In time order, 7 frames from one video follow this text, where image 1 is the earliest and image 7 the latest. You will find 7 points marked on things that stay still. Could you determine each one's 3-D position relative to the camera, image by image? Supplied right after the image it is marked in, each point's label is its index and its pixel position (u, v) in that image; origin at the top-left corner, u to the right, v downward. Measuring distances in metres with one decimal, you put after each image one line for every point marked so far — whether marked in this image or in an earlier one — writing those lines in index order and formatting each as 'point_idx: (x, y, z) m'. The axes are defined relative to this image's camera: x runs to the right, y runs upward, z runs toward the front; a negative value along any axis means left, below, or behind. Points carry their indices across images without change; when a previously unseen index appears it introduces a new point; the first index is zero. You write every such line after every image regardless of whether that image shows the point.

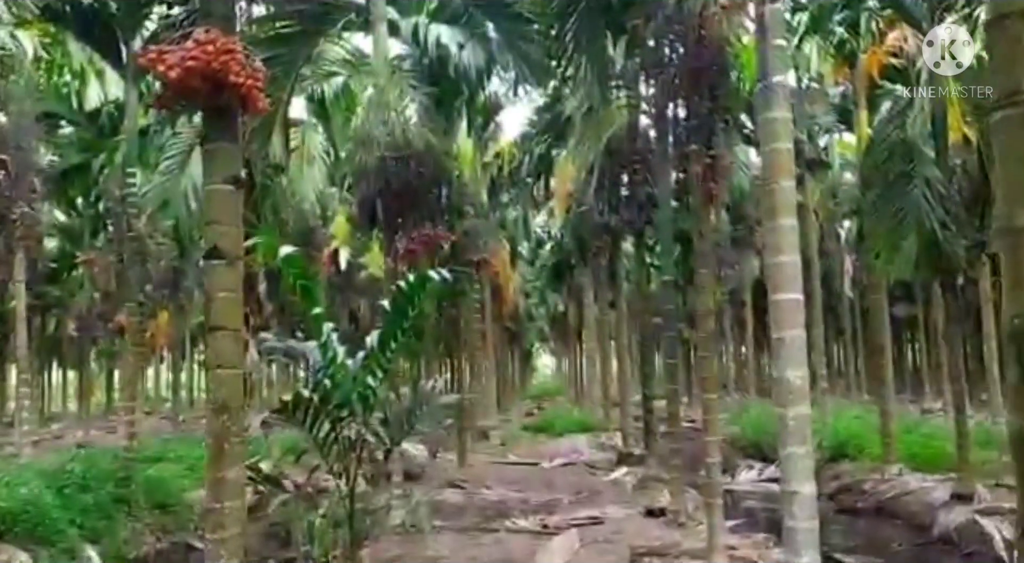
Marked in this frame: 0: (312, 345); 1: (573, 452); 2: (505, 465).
0: (-1.6, -0.5, +6.6) m
1: (+1.1, -3.2, +15.6) m
2: (-0.1, -3.1, +14.2) m
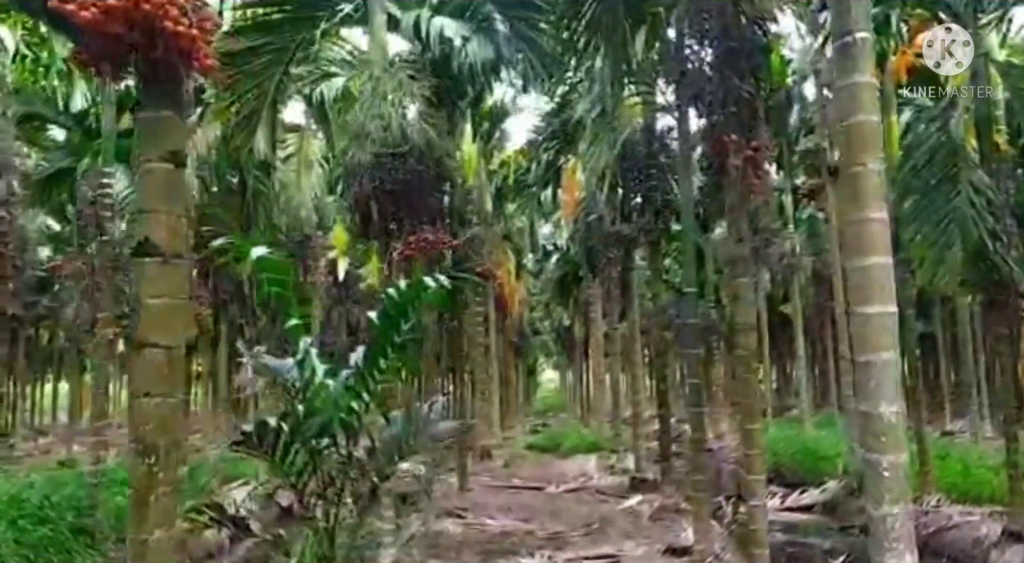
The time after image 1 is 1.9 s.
0: (-1.6, -0.6, +5.8) m
1: (+1.2, -3.4, +14.7) m
2: (-0.1, -3.3, +13.3) m
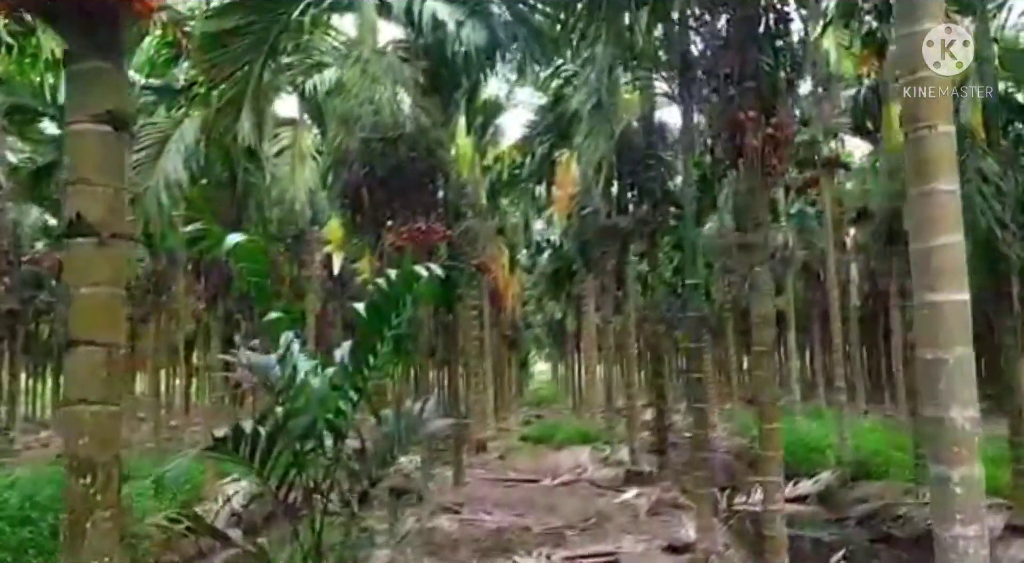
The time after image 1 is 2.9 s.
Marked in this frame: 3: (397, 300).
0: (-1.6, -0.5, +5.6) m
1: (+1.1, -3.3, +14.6) m
2: (-0.2, -3.2, +13.1) m
3: (-0.8, -0.1, +5.5) m
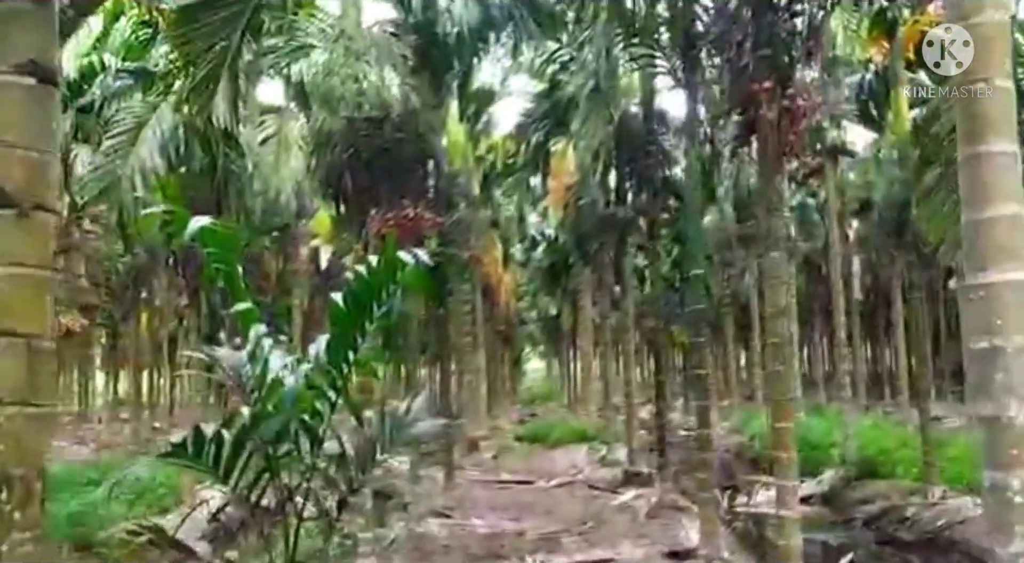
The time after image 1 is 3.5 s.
0: (-1.6, -0.4, +5.1) m
1: (+1.0, -3.2, +14.1) m
2: (-0.3, -3.1, +12.7) m
3: (-0.8, 0.0, +5.0) m
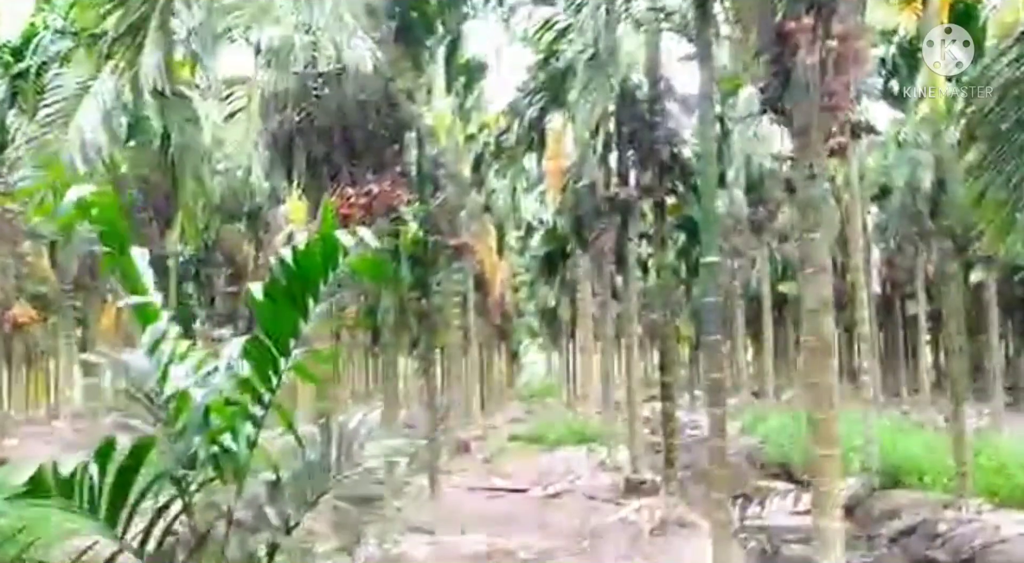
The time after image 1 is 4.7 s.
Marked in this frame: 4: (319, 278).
0: (-1.8, -0.4, +4.0) m
1: (+0.9, -3.0, +13.1) m
2: (-0.4, -2.9, +11.6) m
3: (-0.9, 0.0, +3.9) m
4: (-0.9, 0.0, +3.9) m
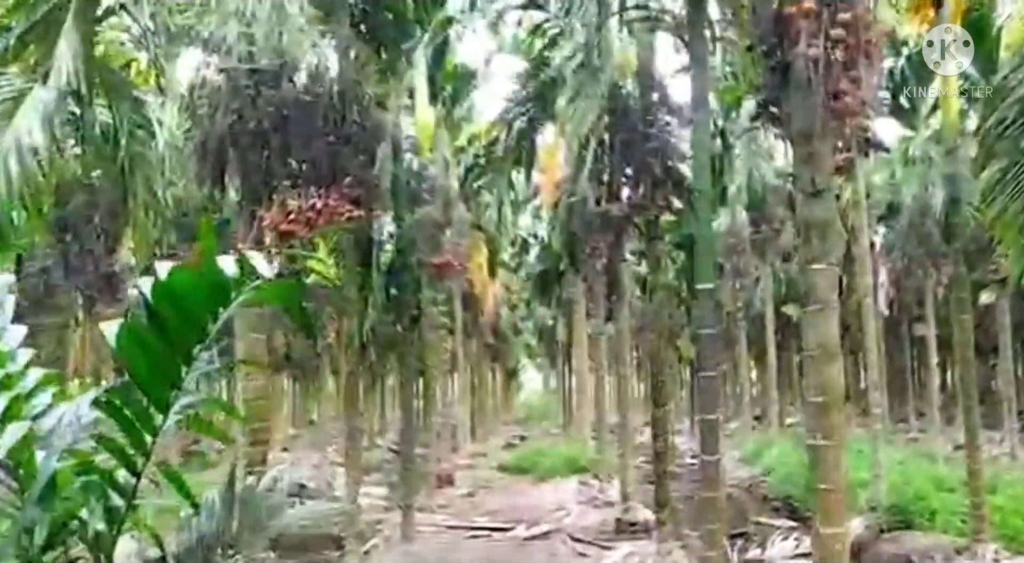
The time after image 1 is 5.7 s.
0: (-2.0, -0.5, +3.2) m
1: (+0.6, -3.3, +12.2) m
2: (-0.6, -3.2, +10.8) m
3: (-1.1, -0.1, +3.1) m
4: (-1.1, -0.1, +3.1) m
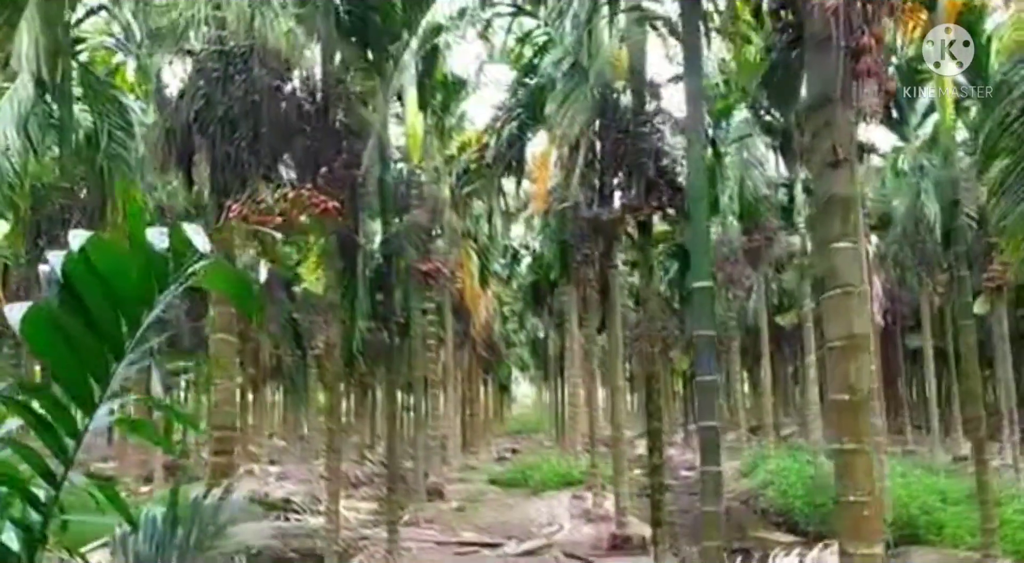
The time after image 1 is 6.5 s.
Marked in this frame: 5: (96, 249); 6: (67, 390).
0: (-2.0, -0.5, +2.9) m
1: (+0.5, -3.4, +11.9) m
2: (-0.7, -3.3, +10.4) m
3: (-1.2, -0.1, +2.8) m
4: (-1.2, -0.1, +2.8) m
5: (-1.2, +0.1, +2.8) m
6: (-1.3, -0.3, +2.8) m
